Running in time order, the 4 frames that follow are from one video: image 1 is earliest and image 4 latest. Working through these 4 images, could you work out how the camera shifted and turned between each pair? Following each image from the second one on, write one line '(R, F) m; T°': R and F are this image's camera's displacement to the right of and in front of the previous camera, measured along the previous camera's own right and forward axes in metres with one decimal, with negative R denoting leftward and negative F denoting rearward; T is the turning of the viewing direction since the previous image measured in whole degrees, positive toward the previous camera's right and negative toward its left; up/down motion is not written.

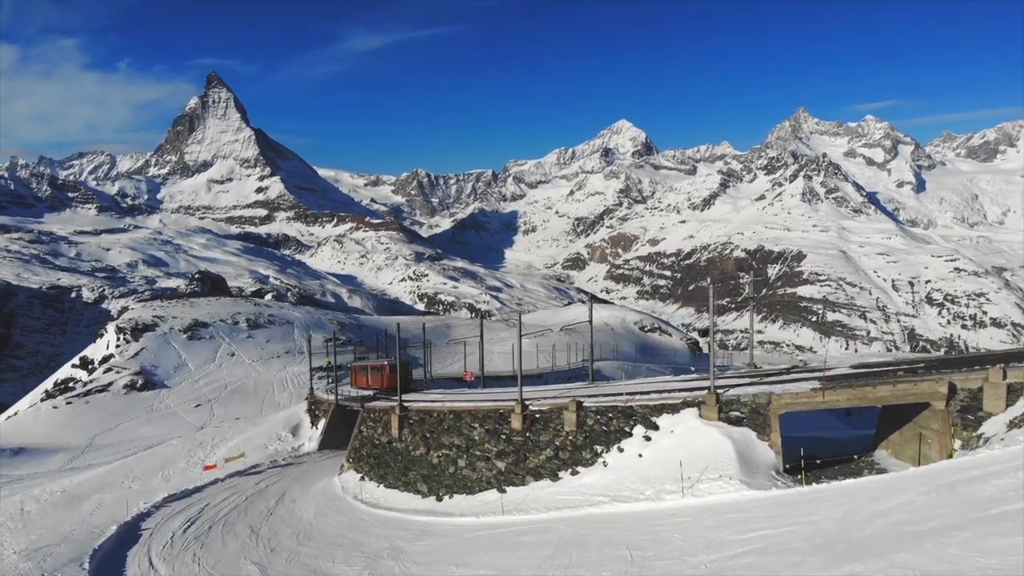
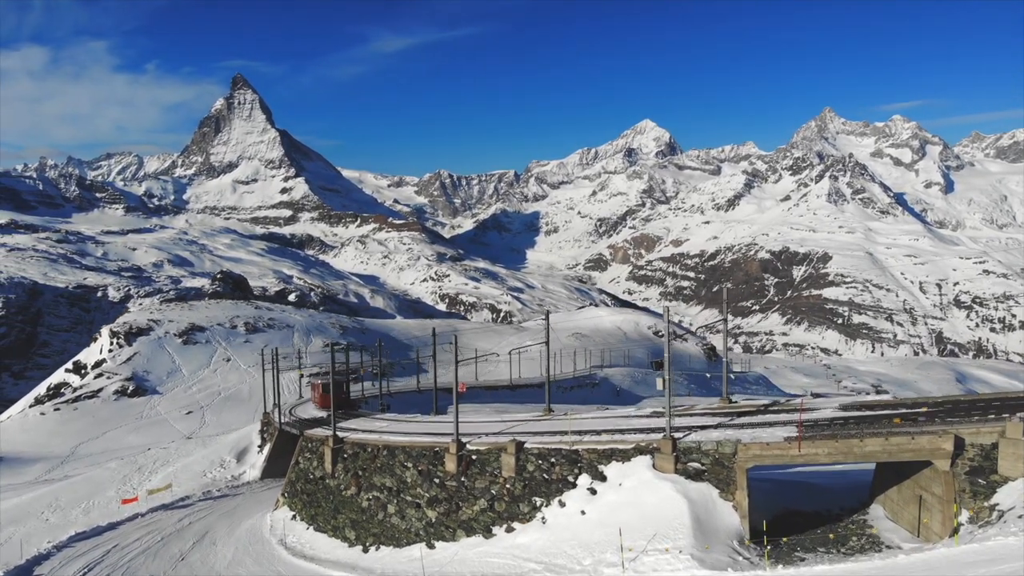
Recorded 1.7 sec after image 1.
(+2.6, +3.2) m; -2°
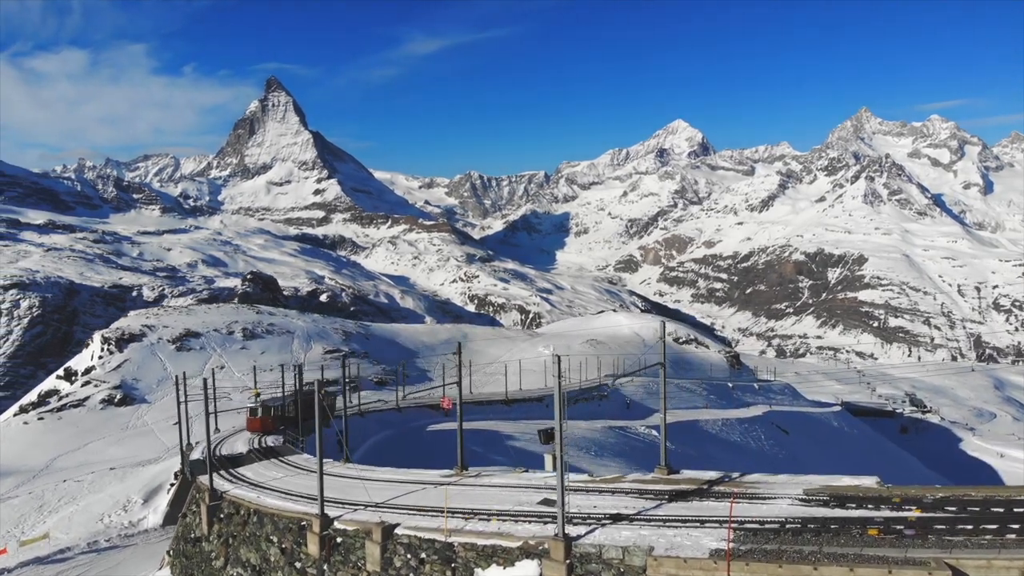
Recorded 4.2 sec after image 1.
(+3.5, +4.3) m; -2°
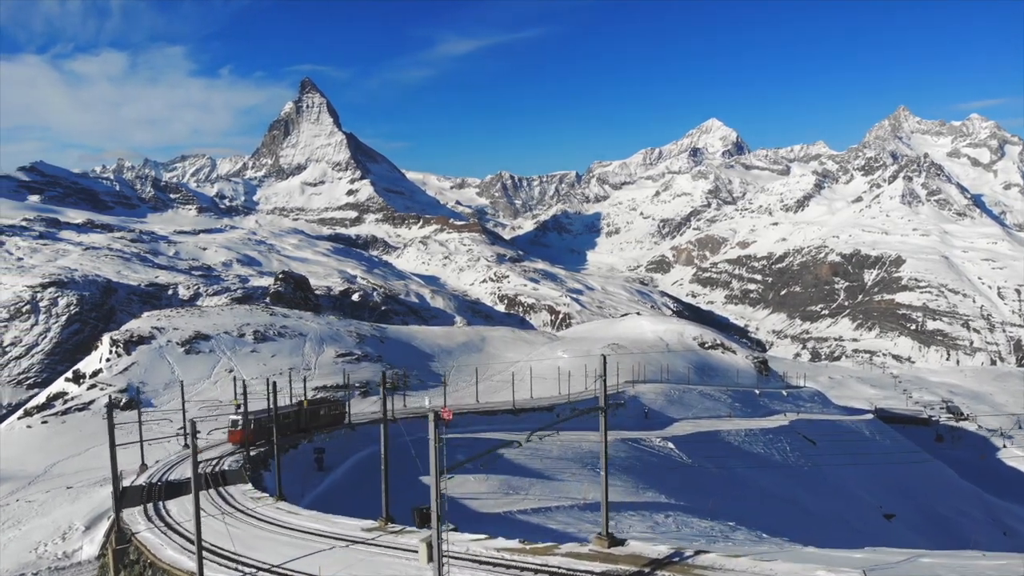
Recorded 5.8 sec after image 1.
(+2.3, +2.7) m; -2°
